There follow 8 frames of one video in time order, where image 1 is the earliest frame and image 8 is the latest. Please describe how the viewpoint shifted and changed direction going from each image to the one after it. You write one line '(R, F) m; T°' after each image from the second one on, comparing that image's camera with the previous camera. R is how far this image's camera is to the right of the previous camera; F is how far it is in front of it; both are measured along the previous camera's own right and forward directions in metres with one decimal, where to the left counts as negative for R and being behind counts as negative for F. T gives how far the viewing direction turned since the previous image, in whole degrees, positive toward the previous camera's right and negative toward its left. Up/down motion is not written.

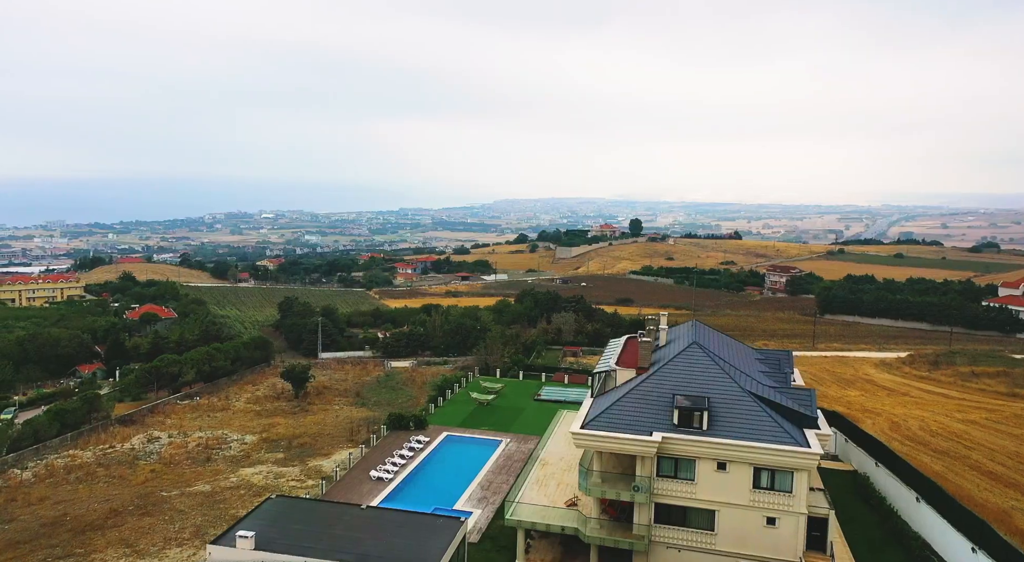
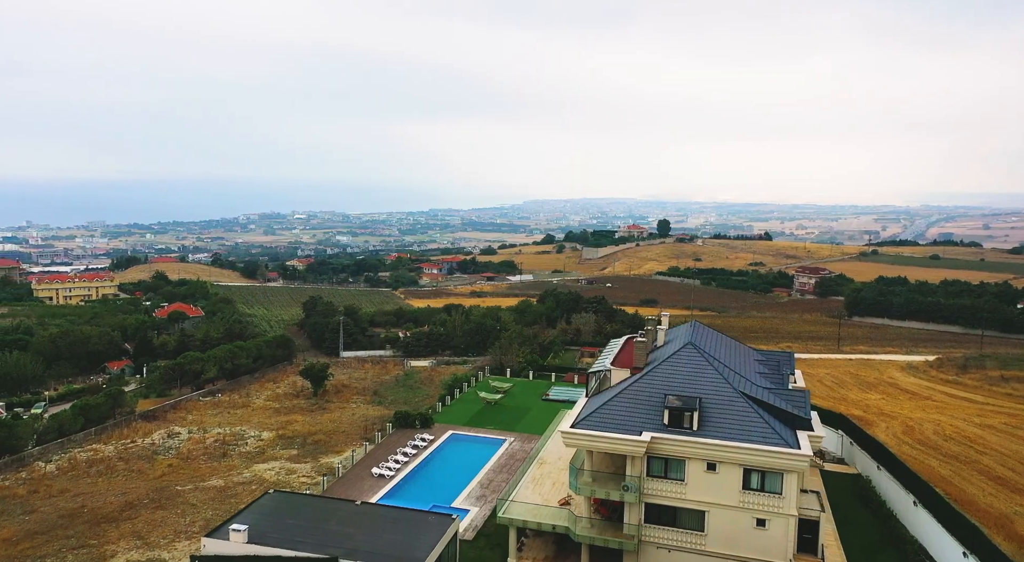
(+0.7, -0.1) m; -2°
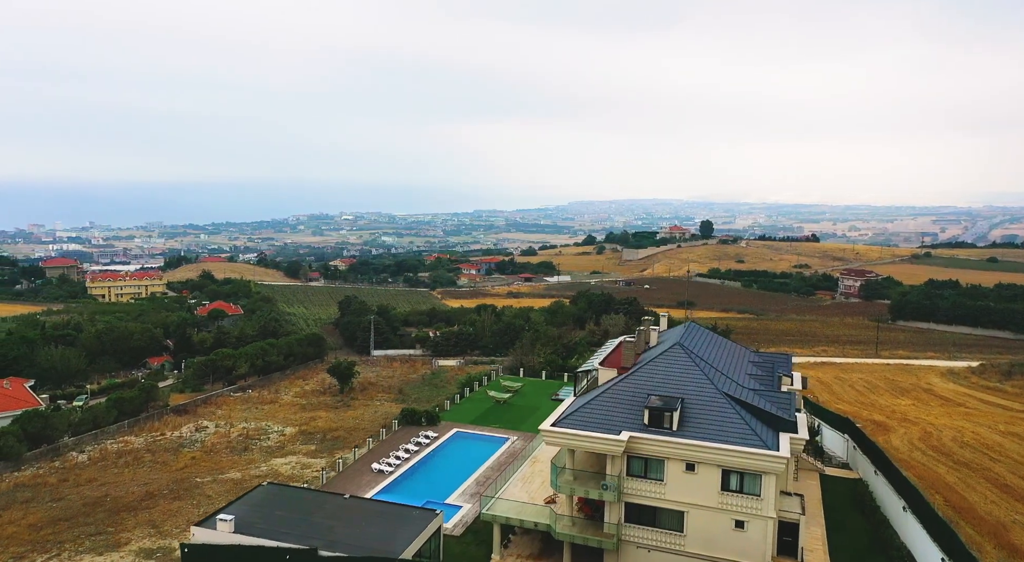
(+1.1, -0.1) m; -3°
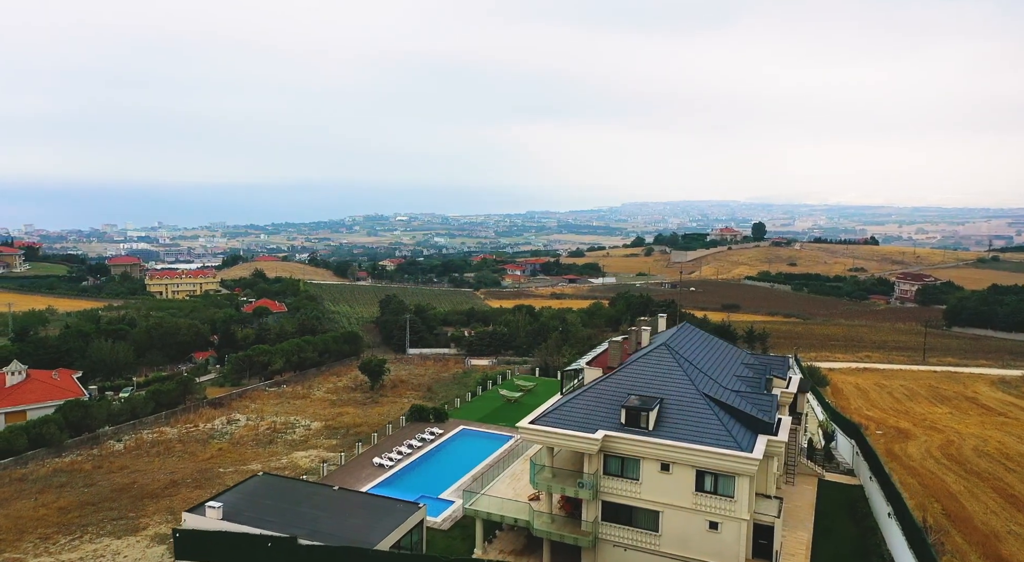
(+1.3, -0.2) m; -4°
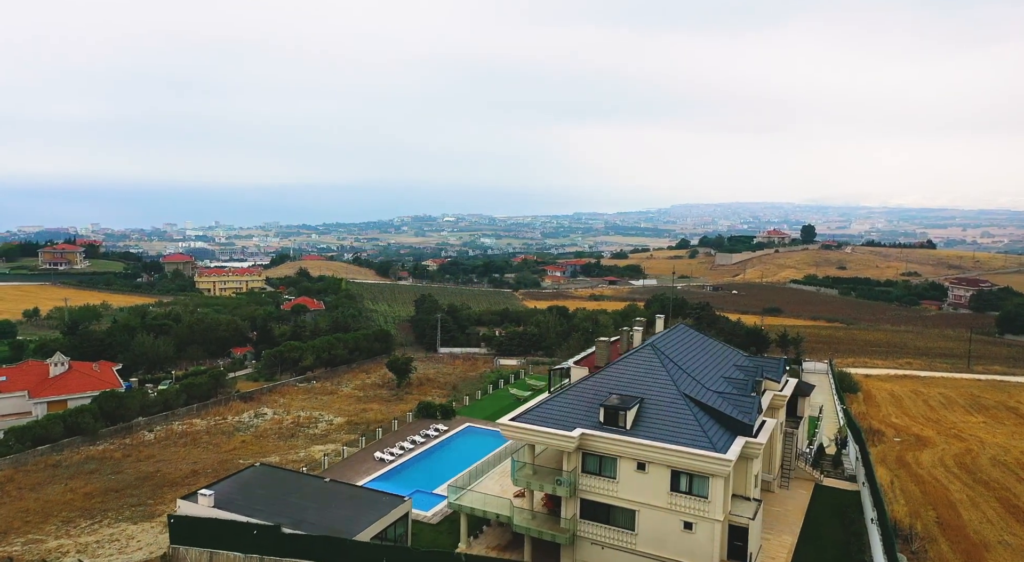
(+1.2, -0.2) m; -4°
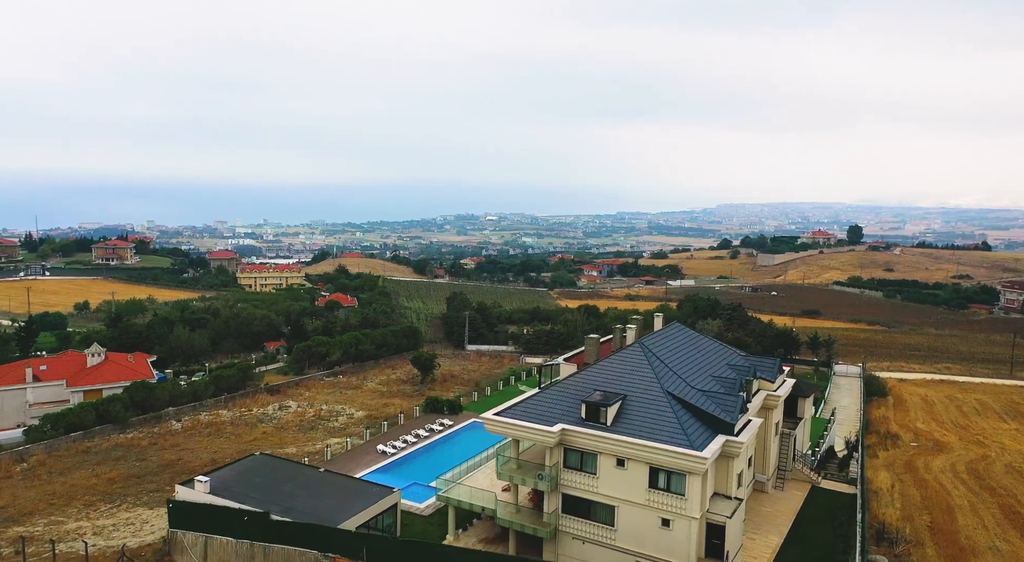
(+1.1, -0.1) m; -3°
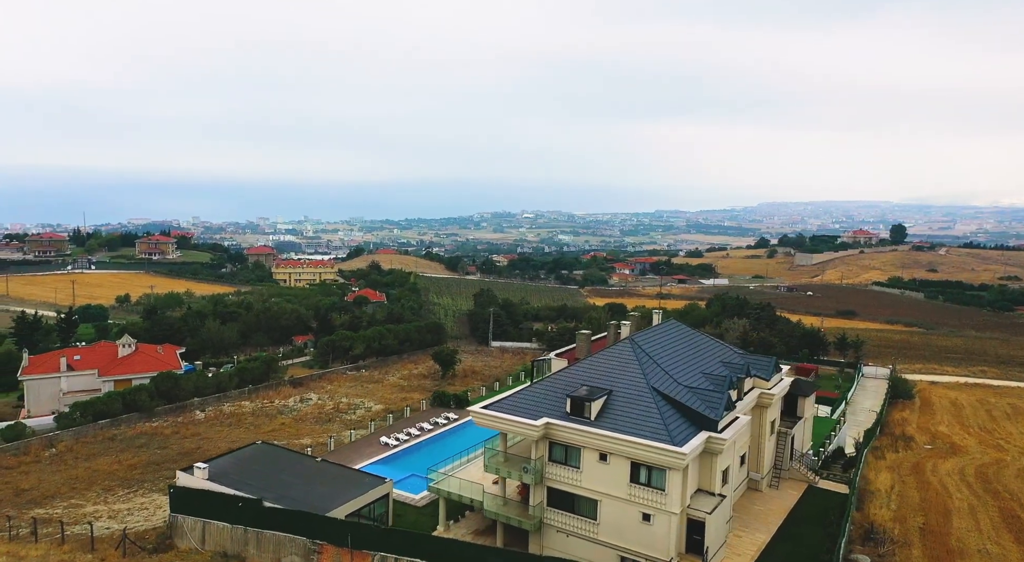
(+0.9, -0.1) m; -3°
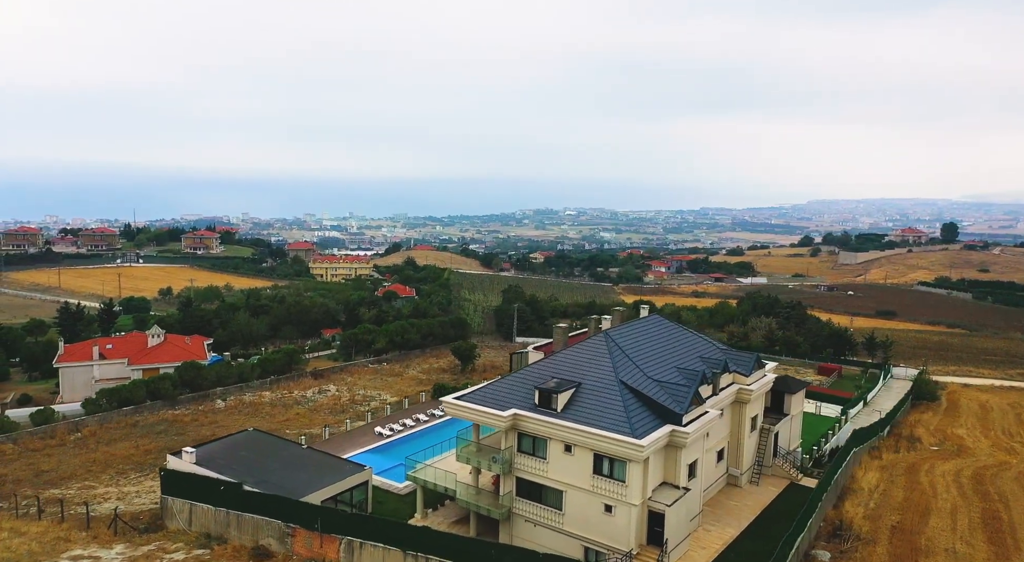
(+1.3, -0.2) m; -3°
